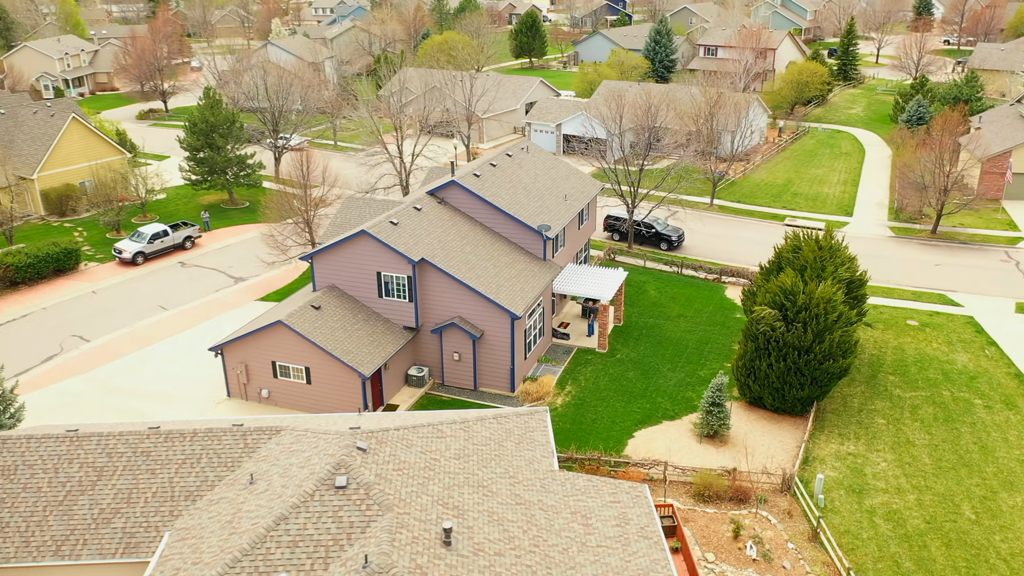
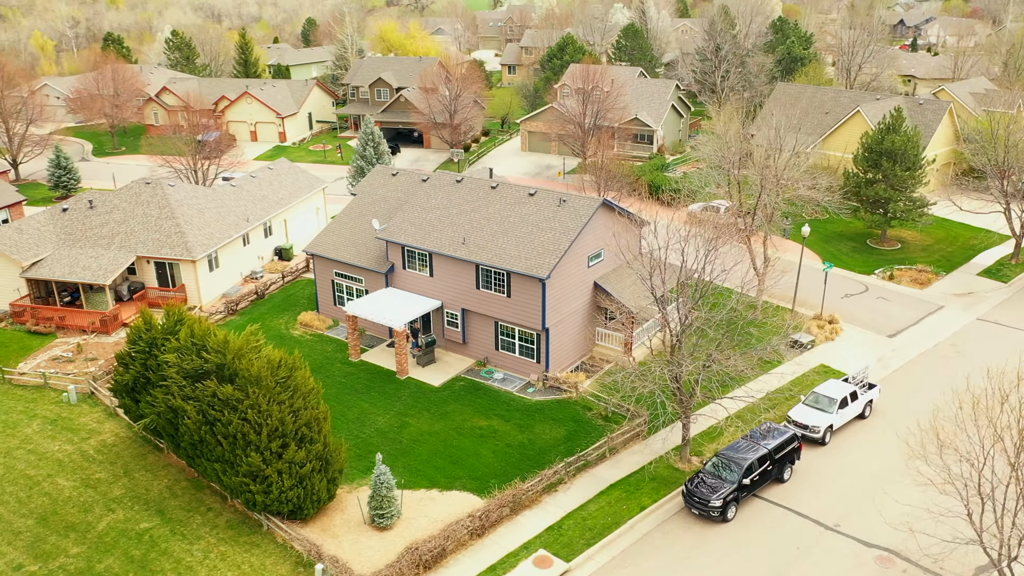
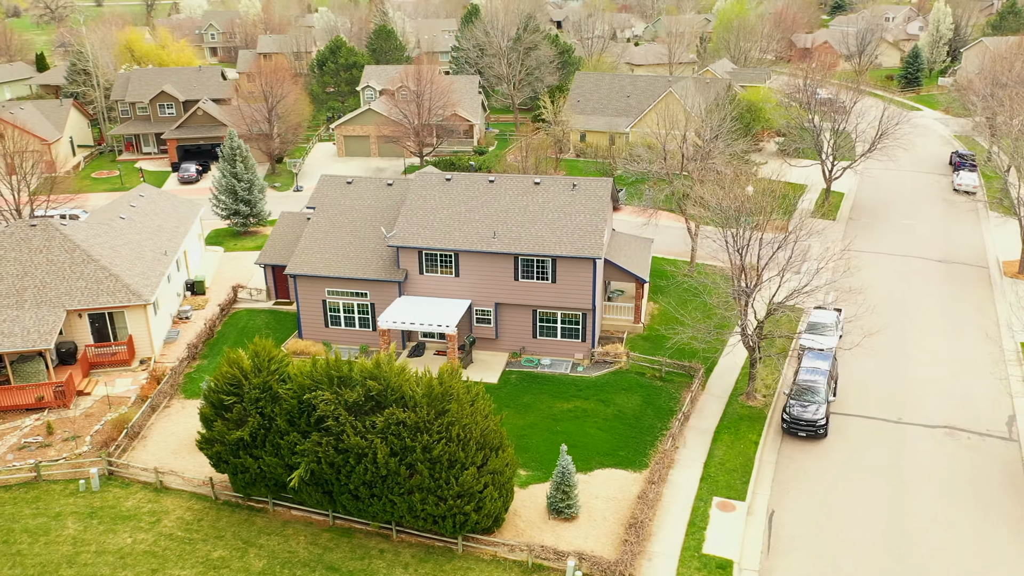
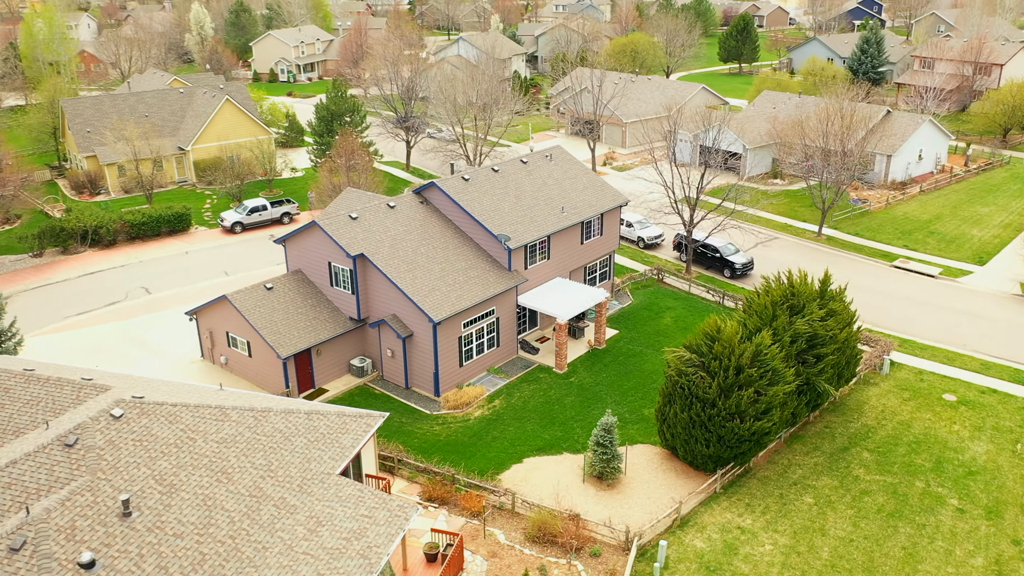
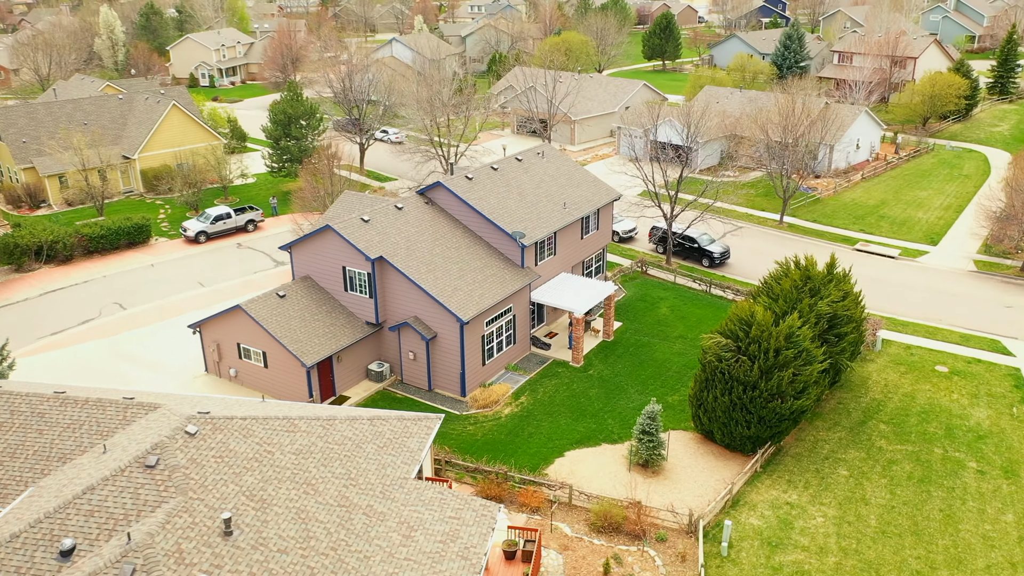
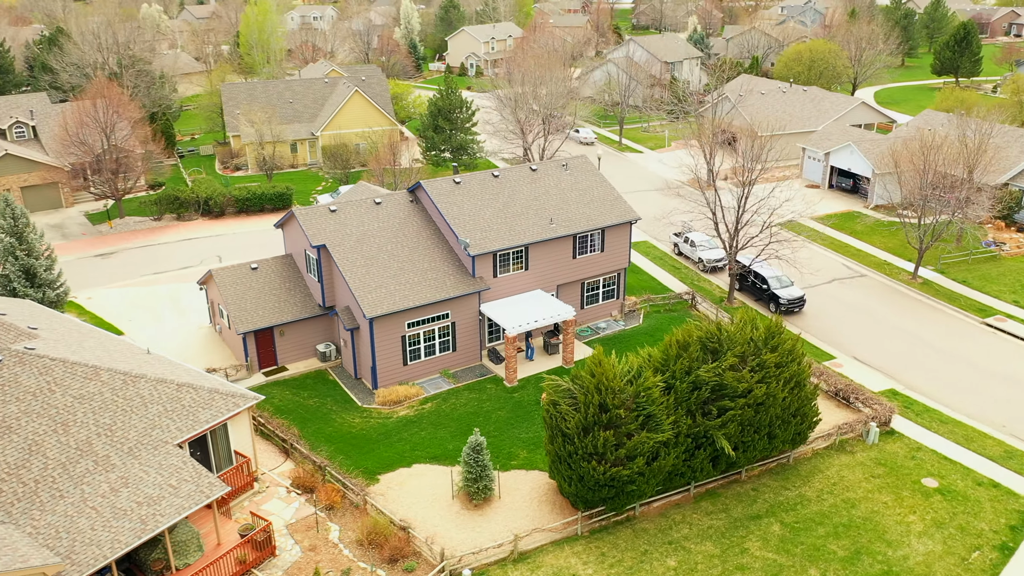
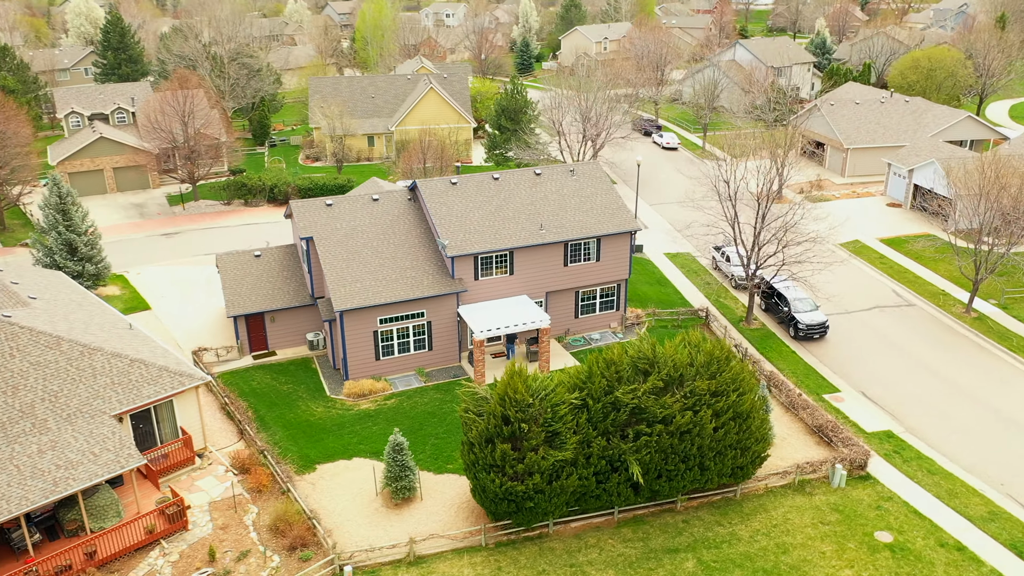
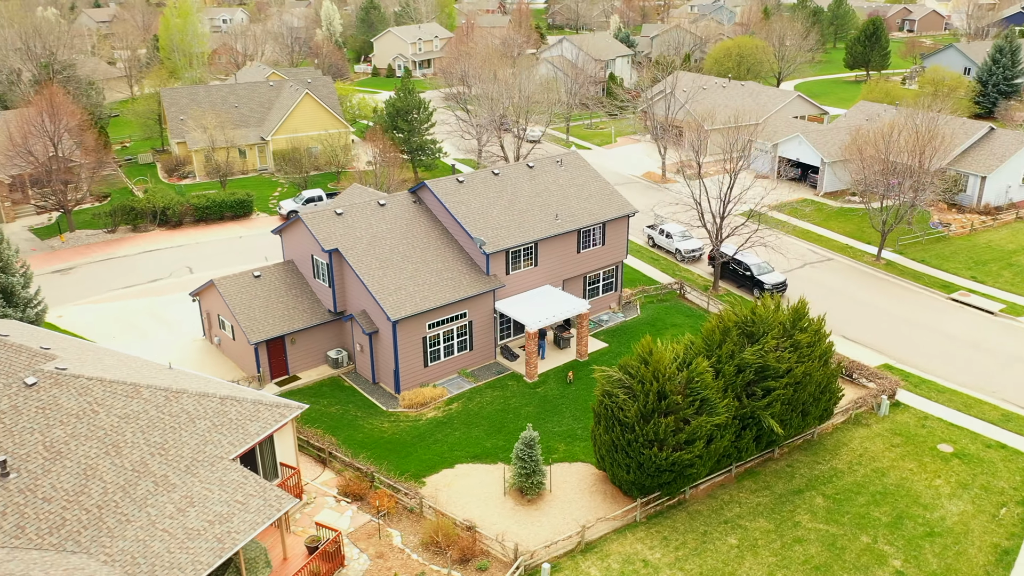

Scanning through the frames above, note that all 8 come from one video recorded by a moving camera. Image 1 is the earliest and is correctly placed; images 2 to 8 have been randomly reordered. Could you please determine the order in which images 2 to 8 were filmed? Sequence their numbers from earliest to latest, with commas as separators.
5, 4, 8, 6, 7, 3, 2
